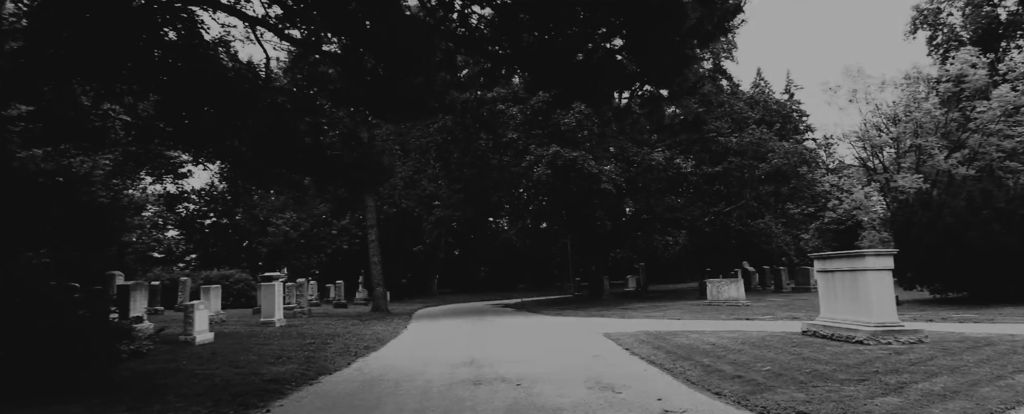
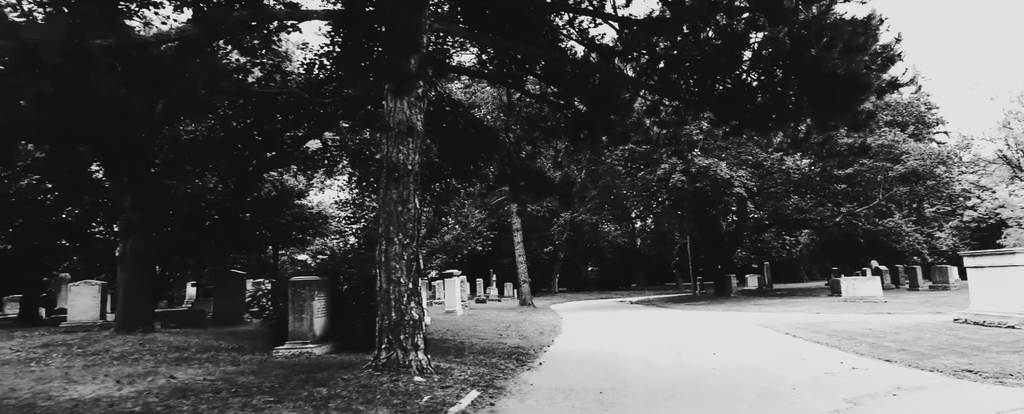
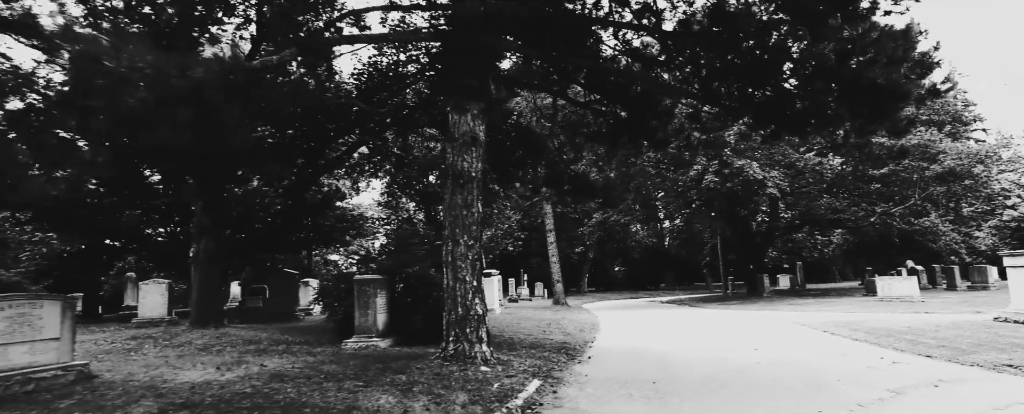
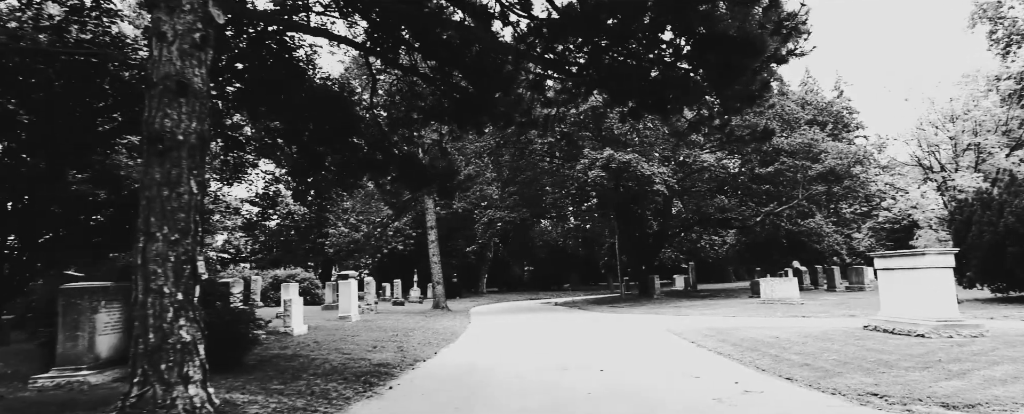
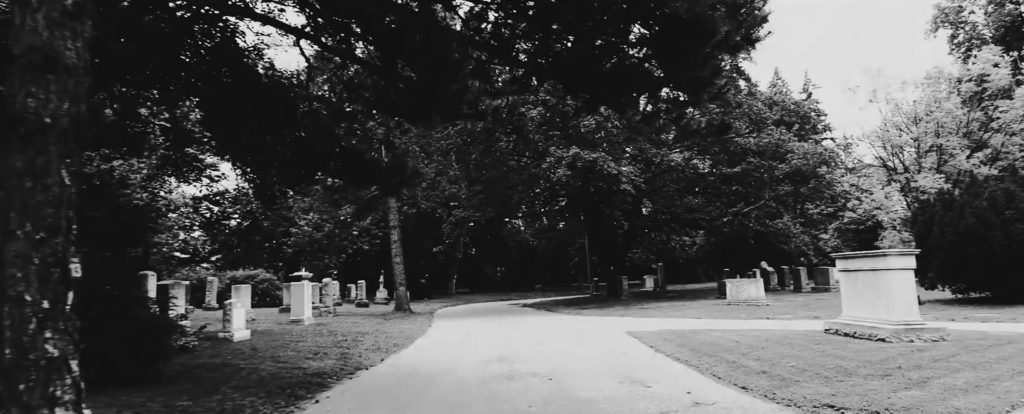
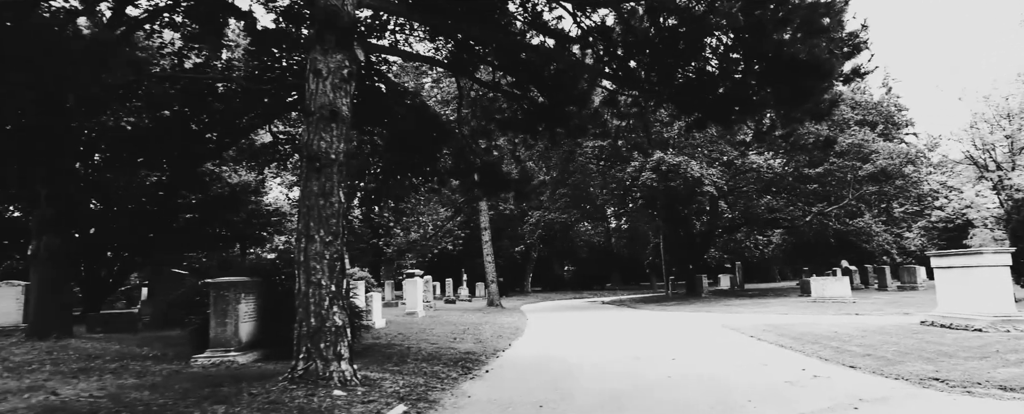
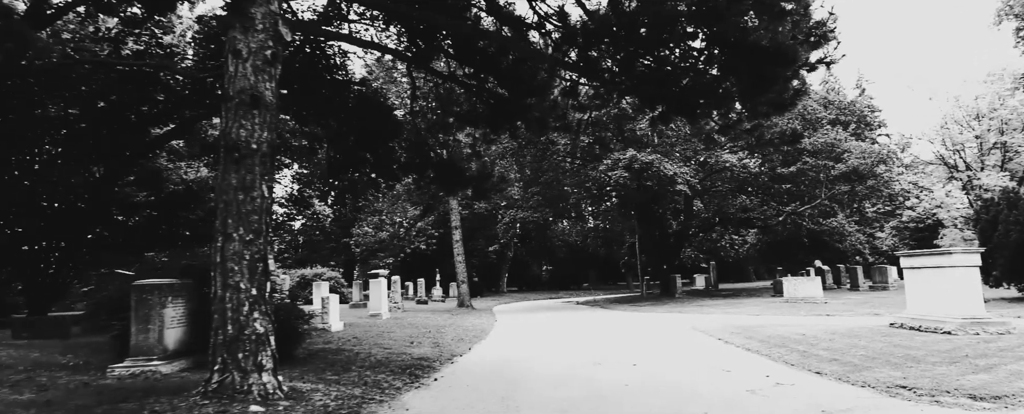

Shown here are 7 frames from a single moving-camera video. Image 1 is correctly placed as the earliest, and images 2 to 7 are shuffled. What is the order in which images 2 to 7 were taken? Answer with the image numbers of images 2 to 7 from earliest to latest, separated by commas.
5, 4, 7, 6, 2, 3
